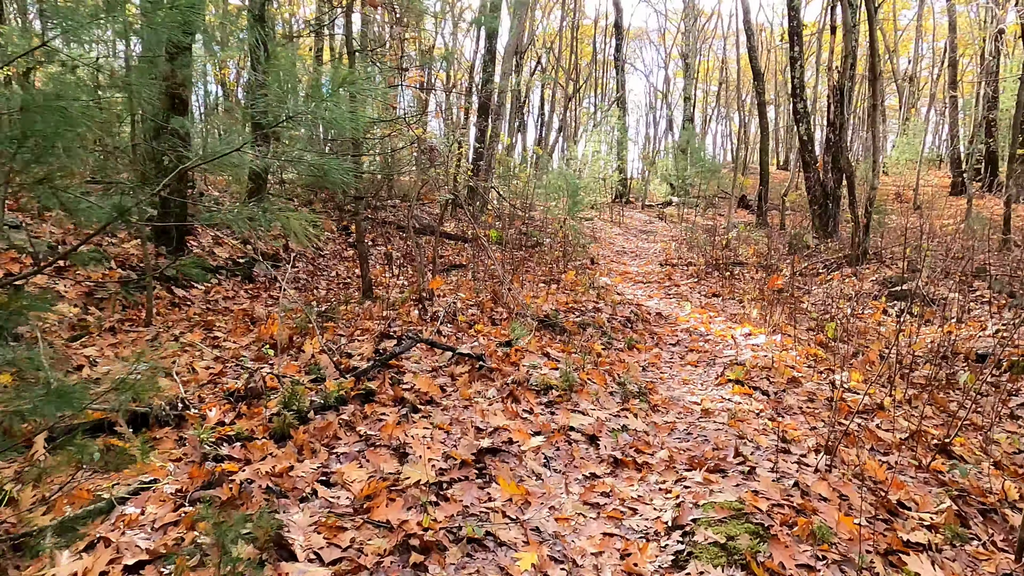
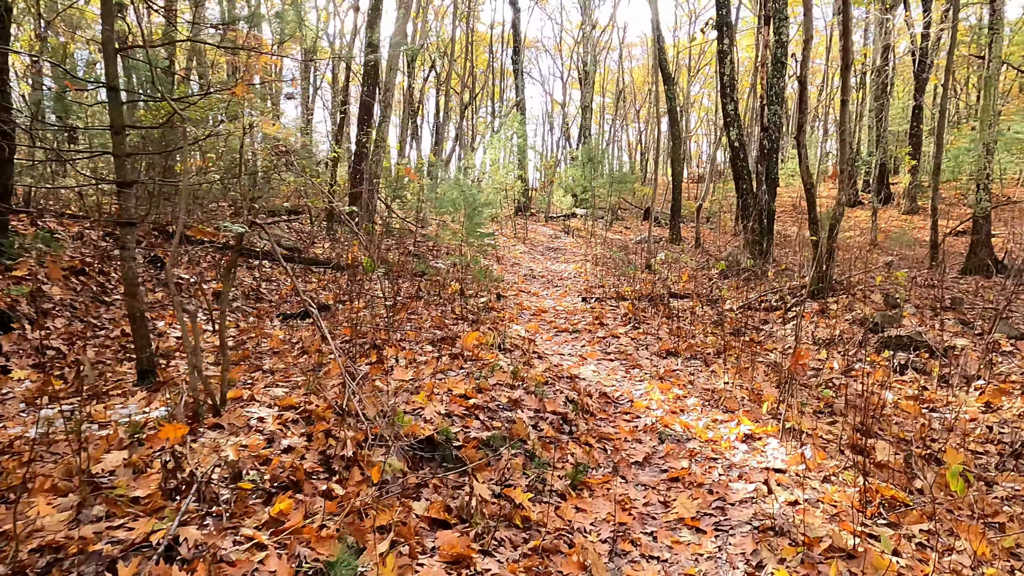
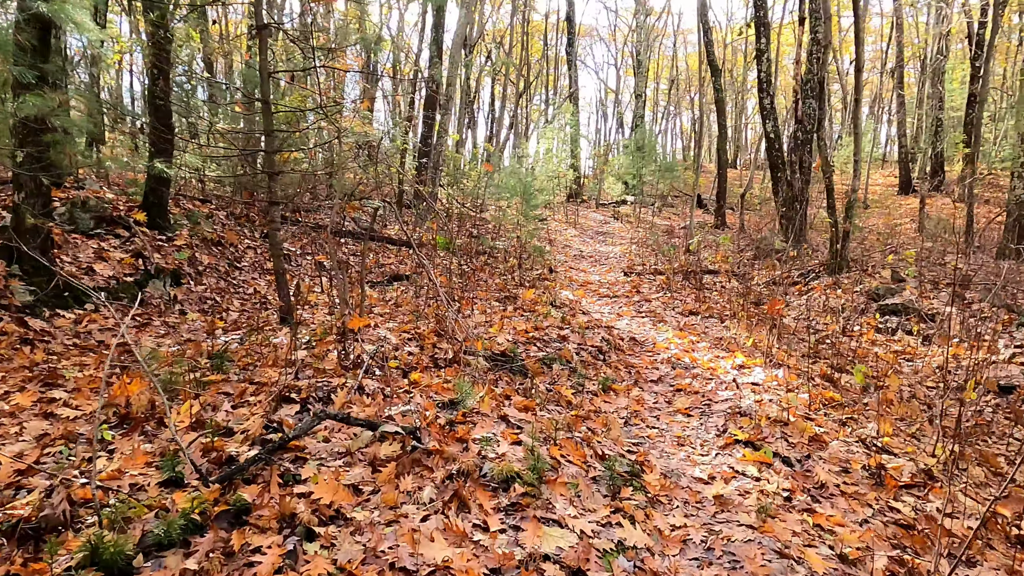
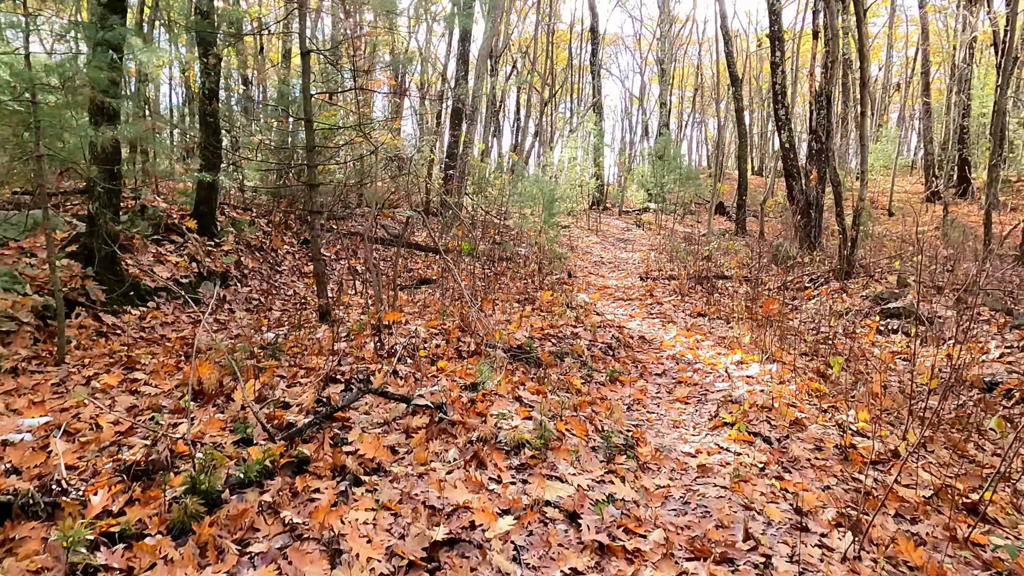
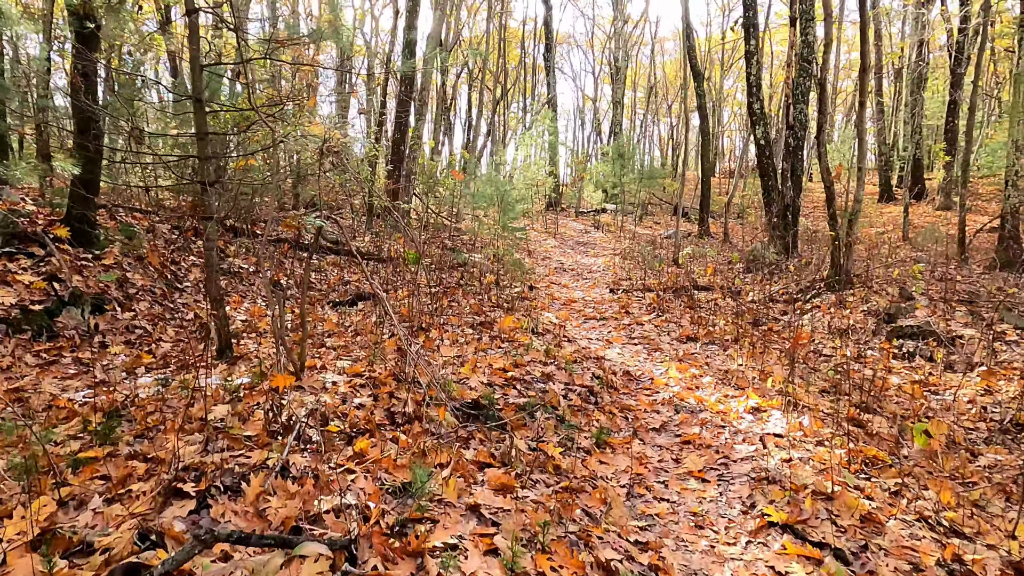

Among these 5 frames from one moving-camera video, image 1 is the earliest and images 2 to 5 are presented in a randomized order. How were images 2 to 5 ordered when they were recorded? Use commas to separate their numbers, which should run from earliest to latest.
4, 3, 5, 2
